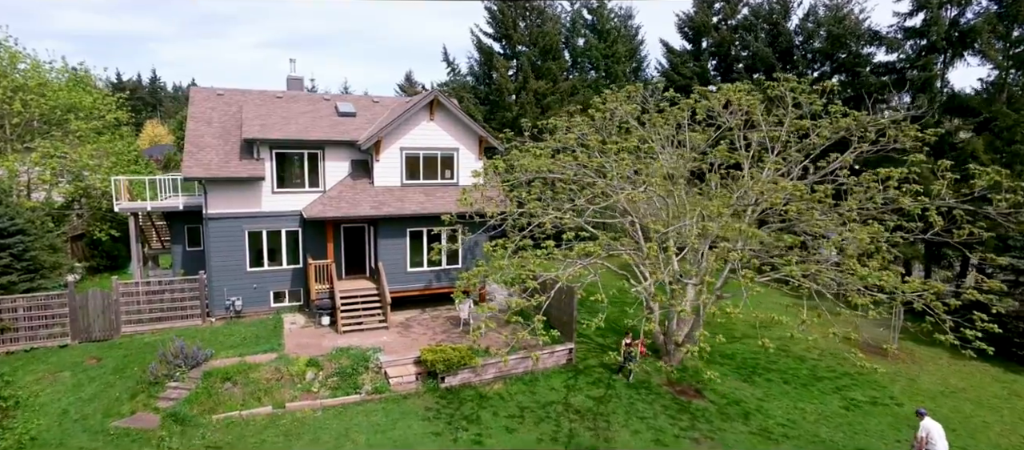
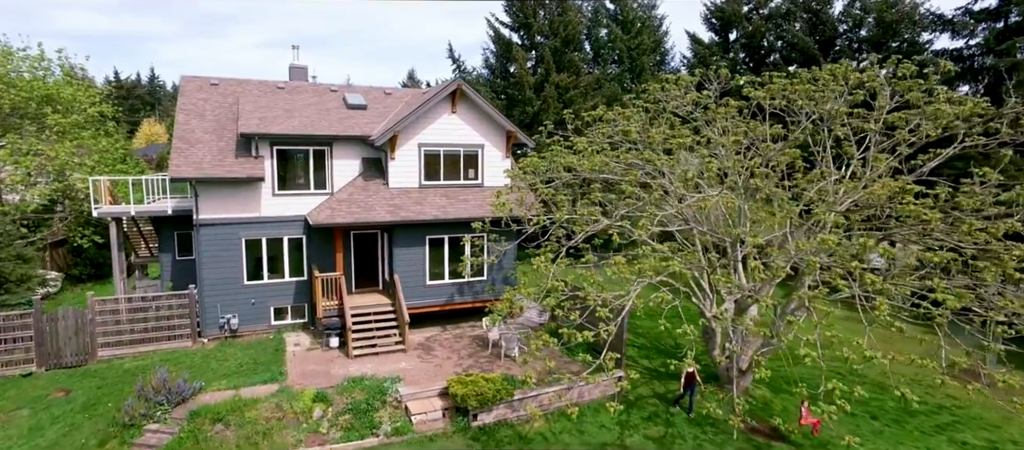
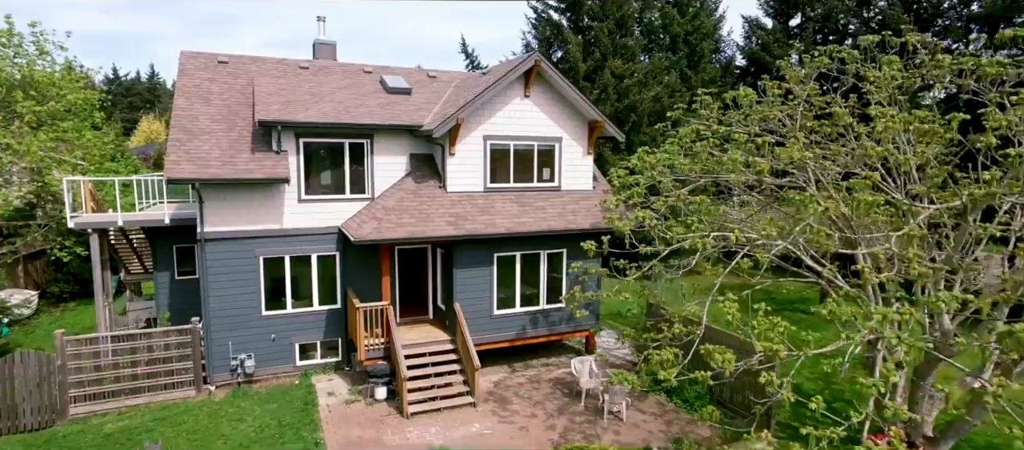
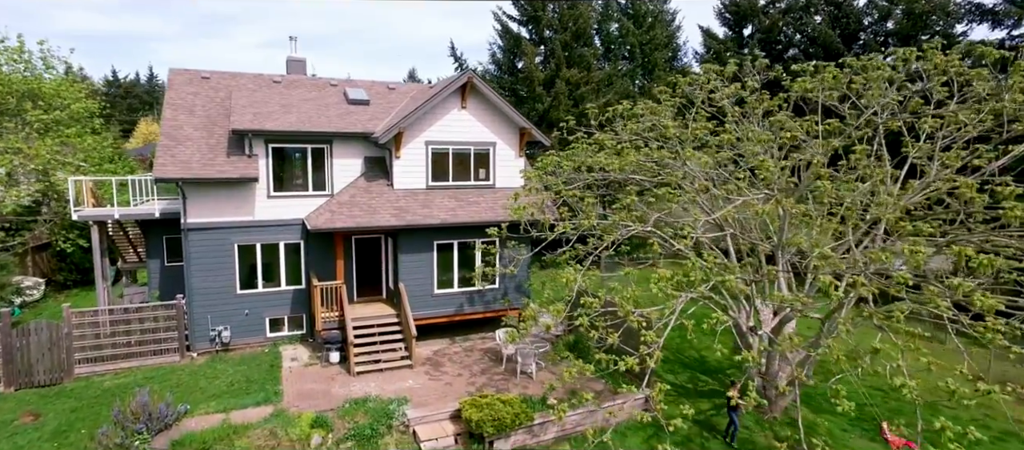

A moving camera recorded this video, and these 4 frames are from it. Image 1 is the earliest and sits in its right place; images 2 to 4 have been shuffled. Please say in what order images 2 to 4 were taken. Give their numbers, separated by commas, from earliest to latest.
2, 4, 3
